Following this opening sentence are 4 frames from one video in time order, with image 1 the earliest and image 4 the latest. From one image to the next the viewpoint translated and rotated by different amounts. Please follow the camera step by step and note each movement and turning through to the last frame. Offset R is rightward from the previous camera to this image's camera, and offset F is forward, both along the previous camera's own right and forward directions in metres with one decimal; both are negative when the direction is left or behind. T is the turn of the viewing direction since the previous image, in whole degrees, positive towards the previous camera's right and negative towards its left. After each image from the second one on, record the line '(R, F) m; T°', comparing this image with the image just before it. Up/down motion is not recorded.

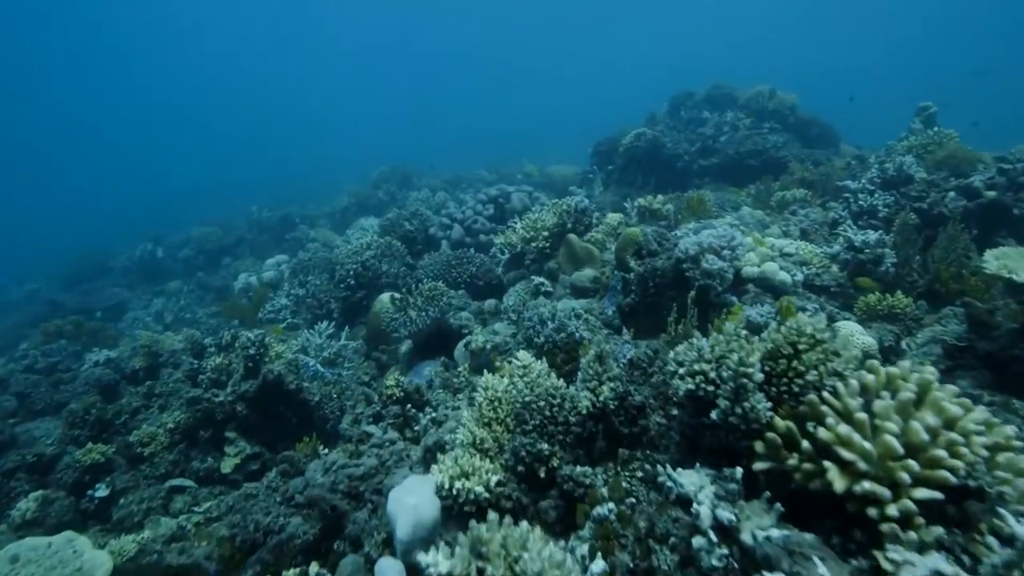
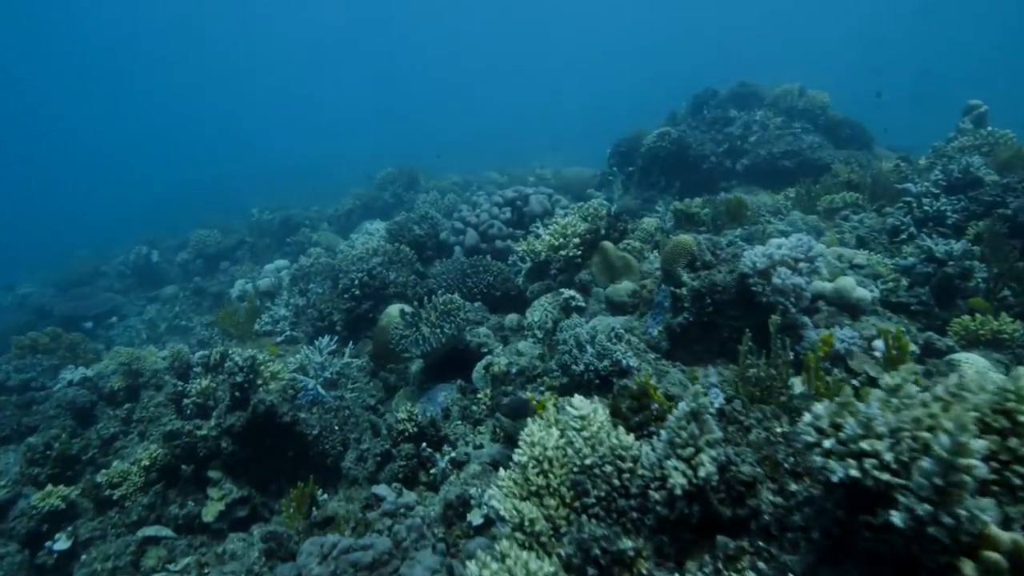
(-0.3, +1.0) m; 0°
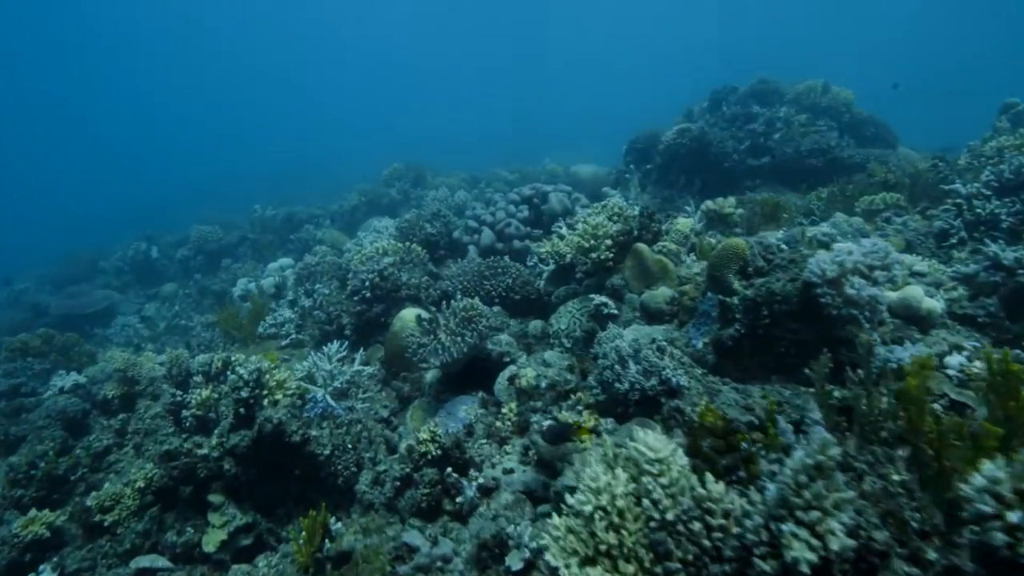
(-0.3, +0.6) m; 0°
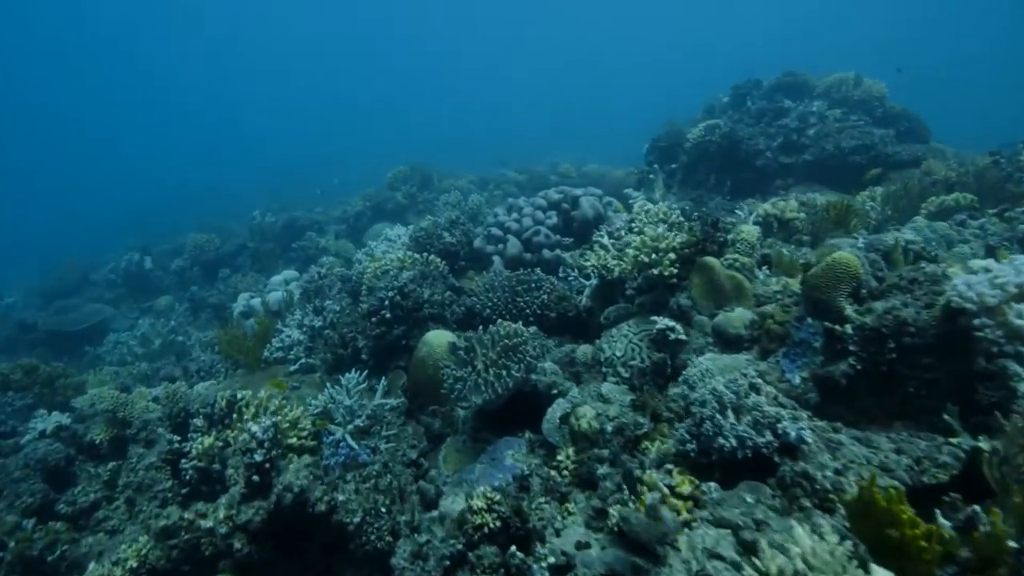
(-0.6, +0.9) m; 0°
